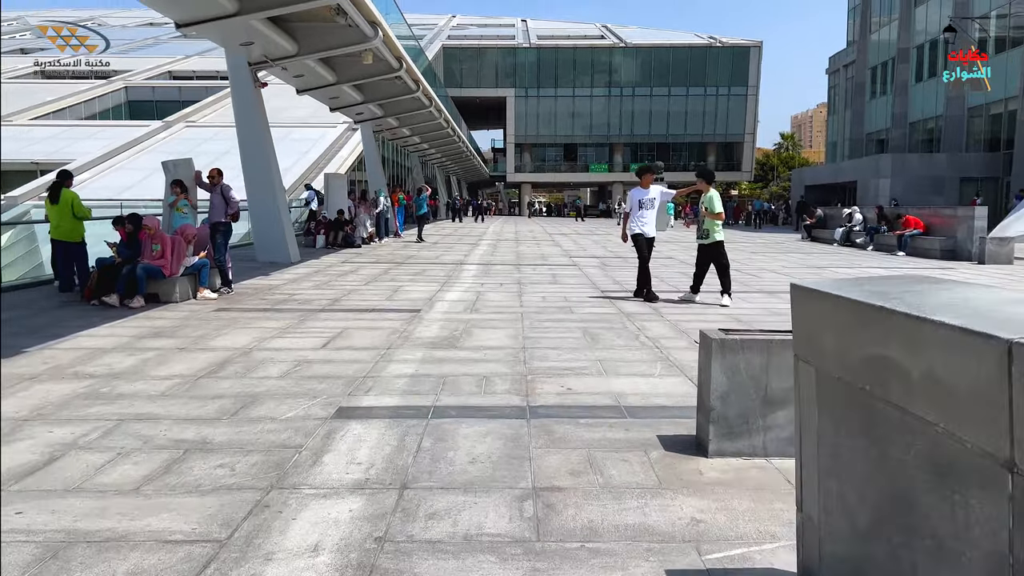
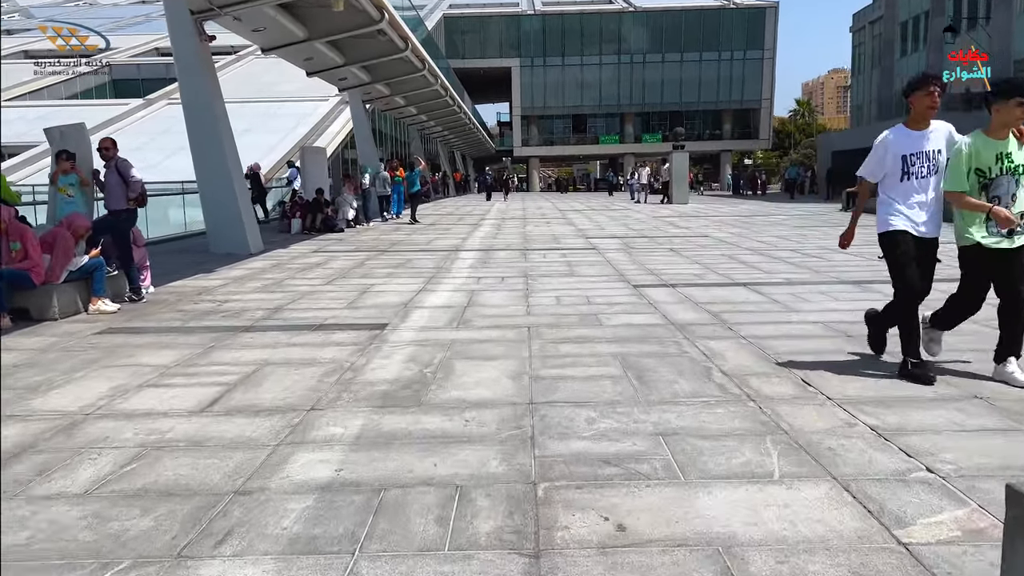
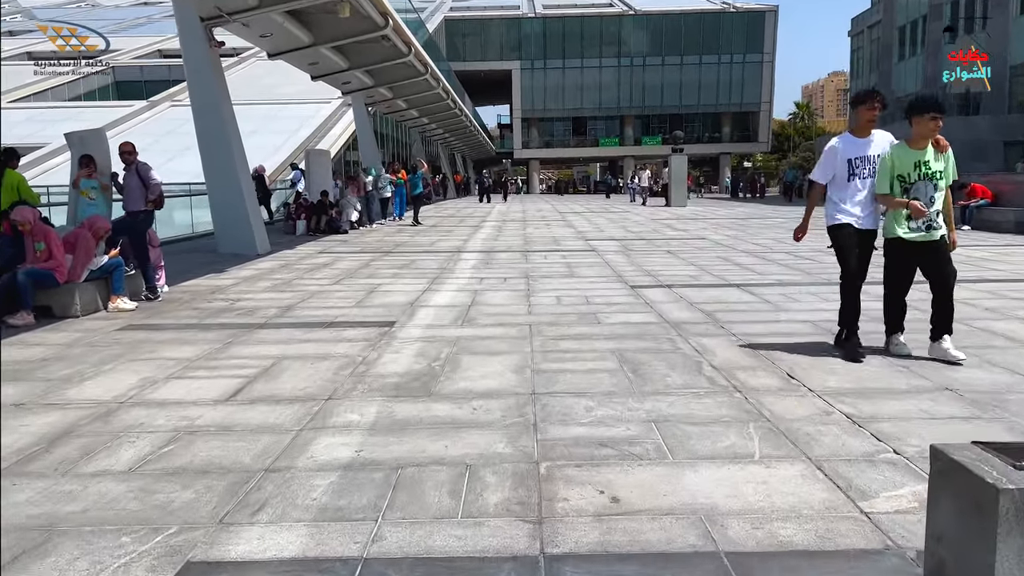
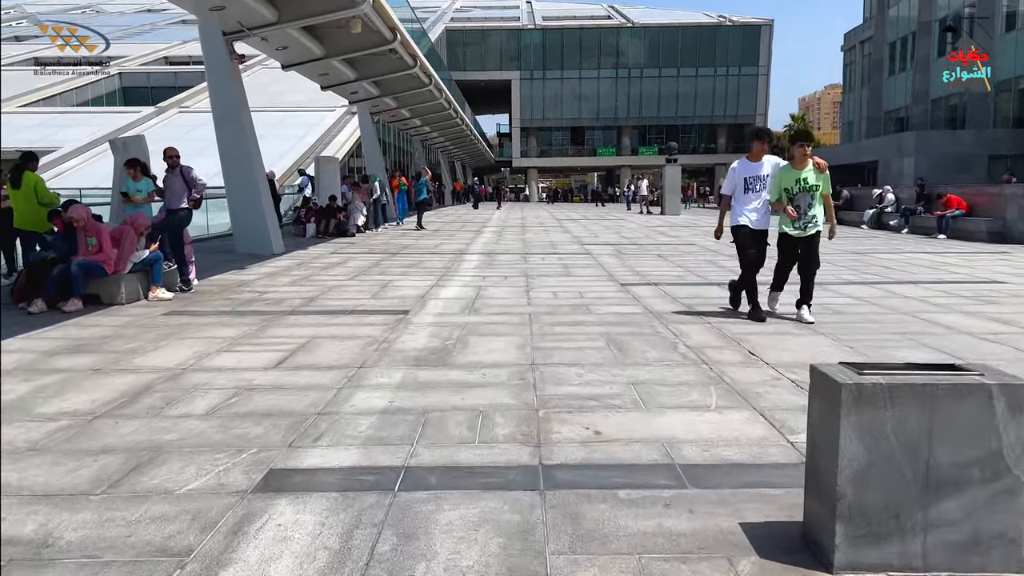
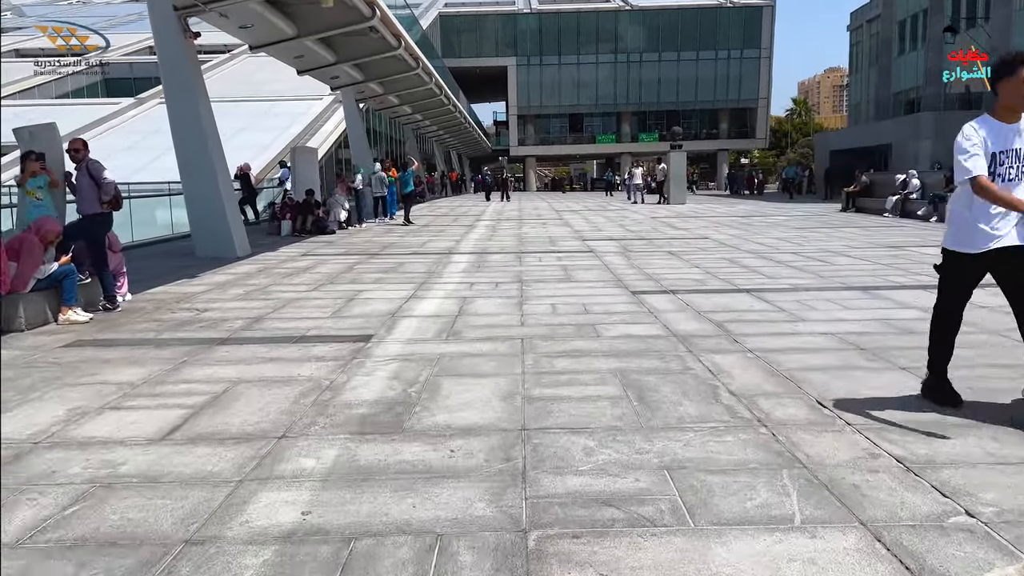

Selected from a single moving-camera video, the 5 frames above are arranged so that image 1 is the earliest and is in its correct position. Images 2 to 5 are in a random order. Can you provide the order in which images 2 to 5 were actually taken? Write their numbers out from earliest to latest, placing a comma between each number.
4, 3, 2, 5
